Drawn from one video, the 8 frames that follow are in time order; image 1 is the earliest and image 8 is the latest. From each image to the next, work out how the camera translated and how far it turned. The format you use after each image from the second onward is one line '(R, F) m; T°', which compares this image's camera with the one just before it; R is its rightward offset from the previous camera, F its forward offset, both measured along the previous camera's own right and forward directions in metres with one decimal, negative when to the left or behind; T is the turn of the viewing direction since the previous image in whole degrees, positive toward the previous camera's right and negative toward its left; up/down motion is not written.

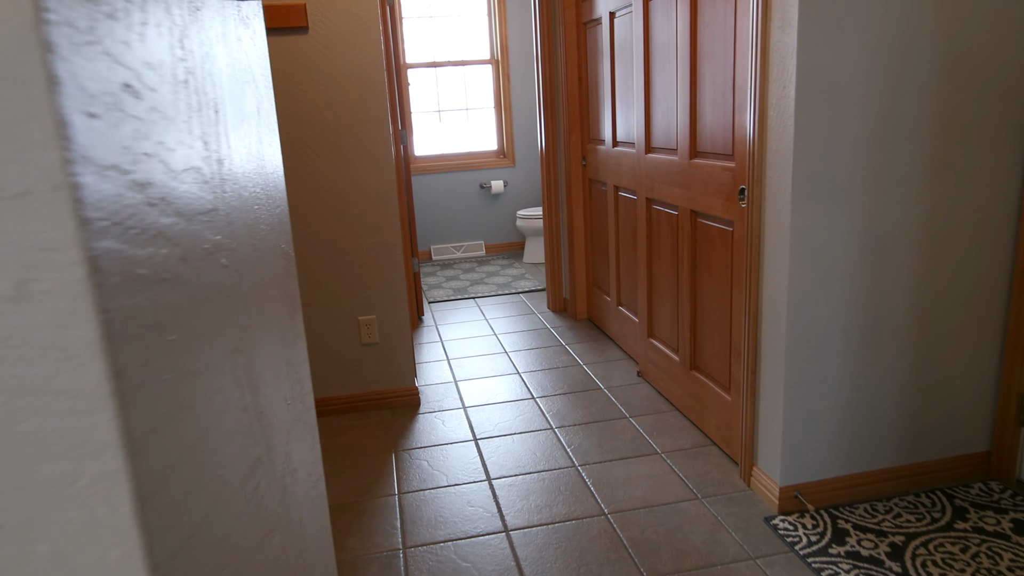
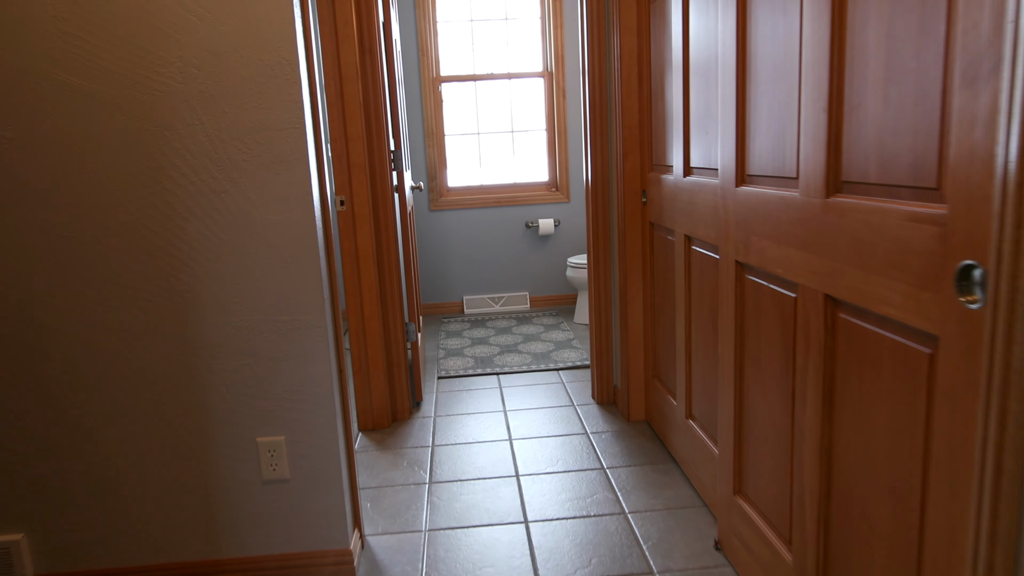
(+0.2, +1.1) m; -7°
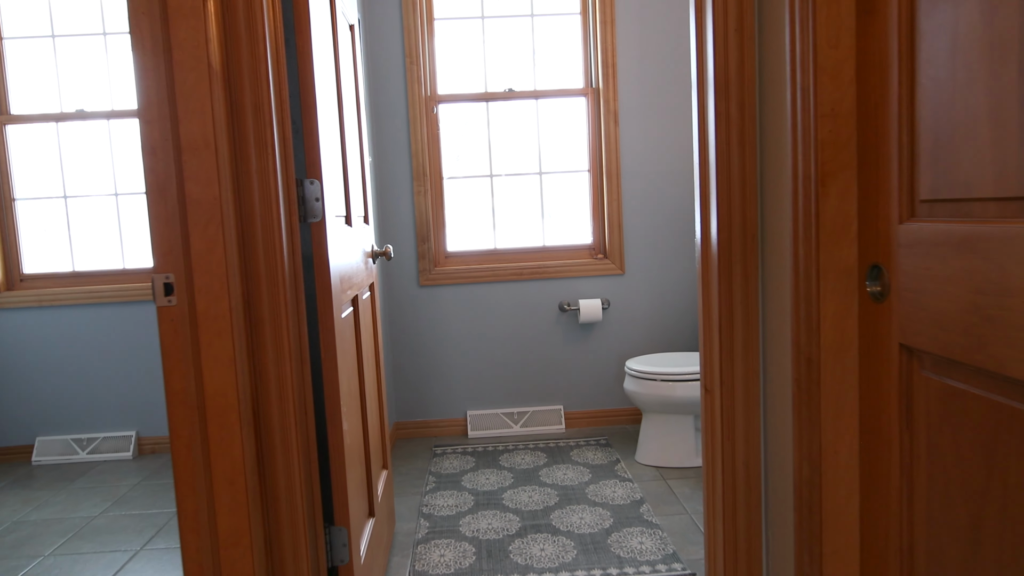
(0.0, +1.4) m; -2°
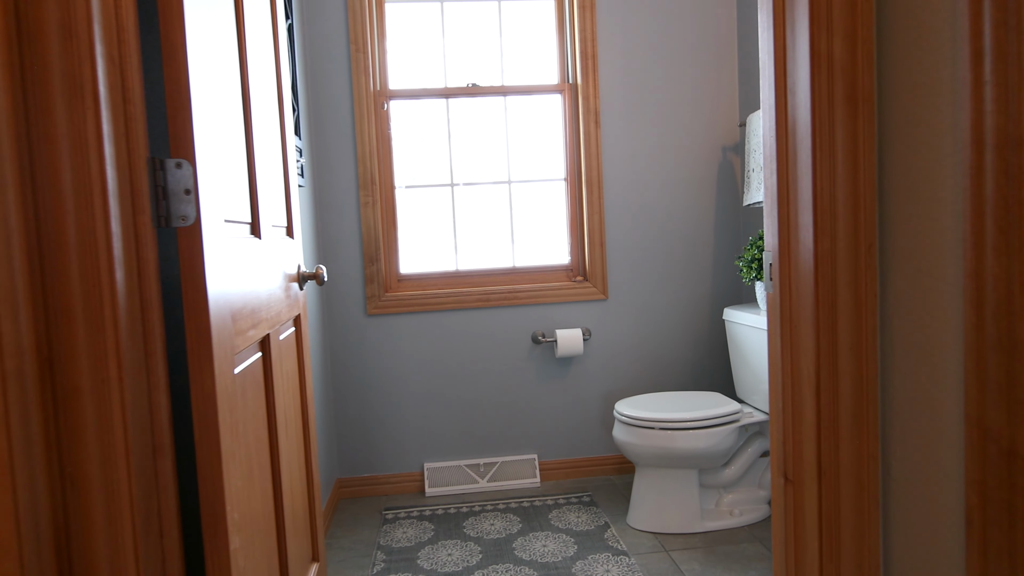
(0.0, +0.5) m; +4°
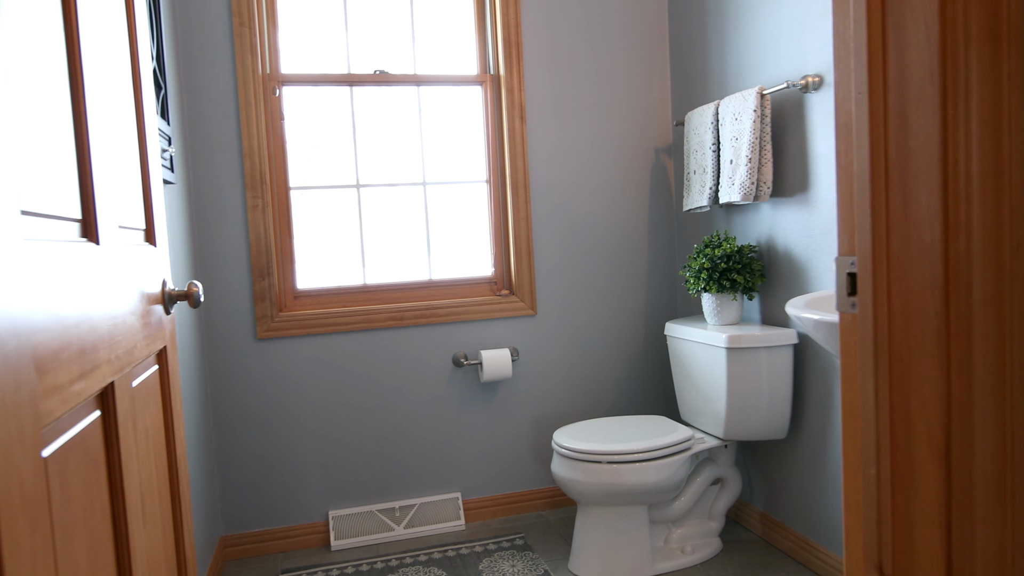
(-0.1, +0.3) m; +8°
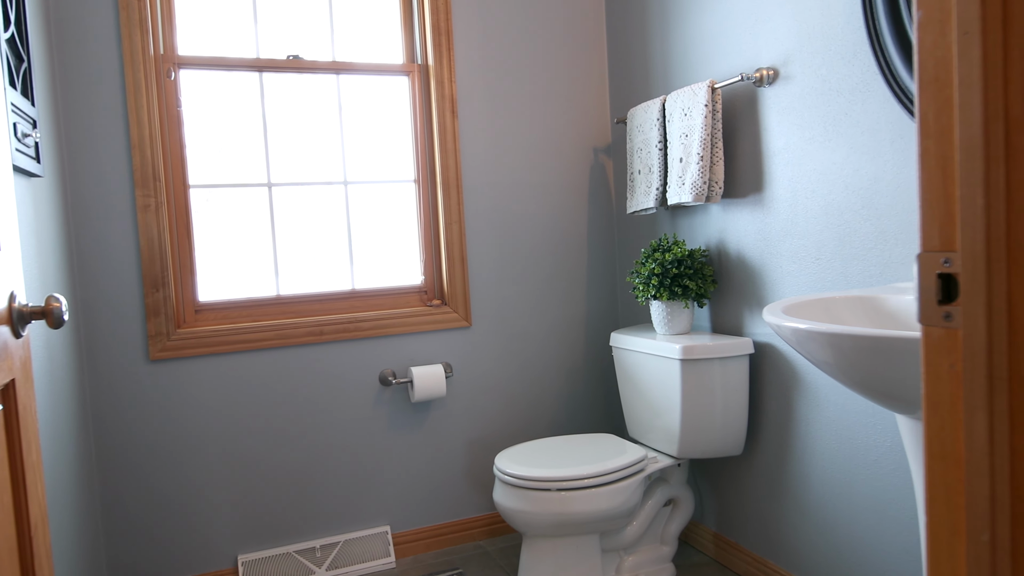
(0.0, +0.2) m; +7°
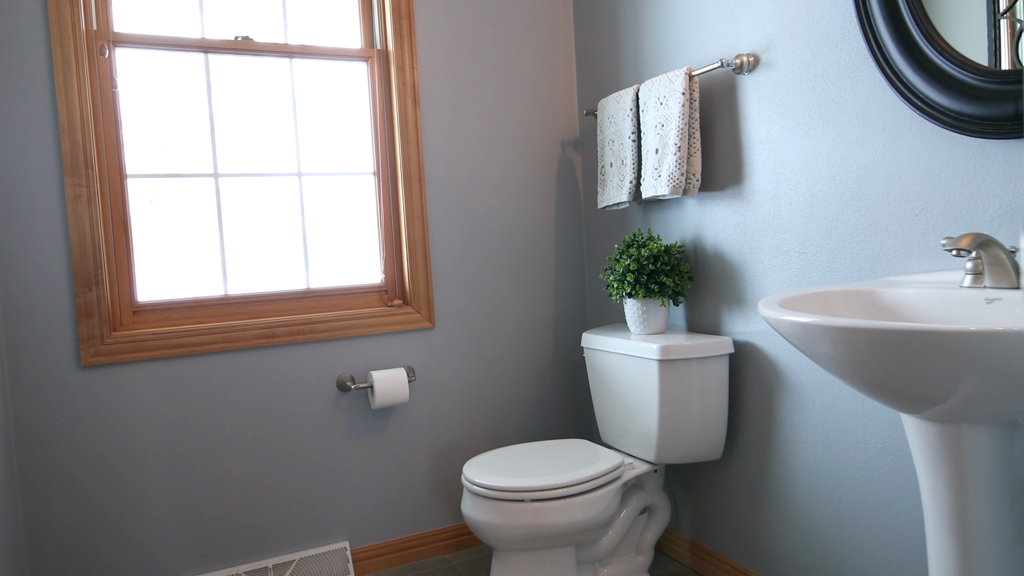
(0.0, +0.1) m; +4°
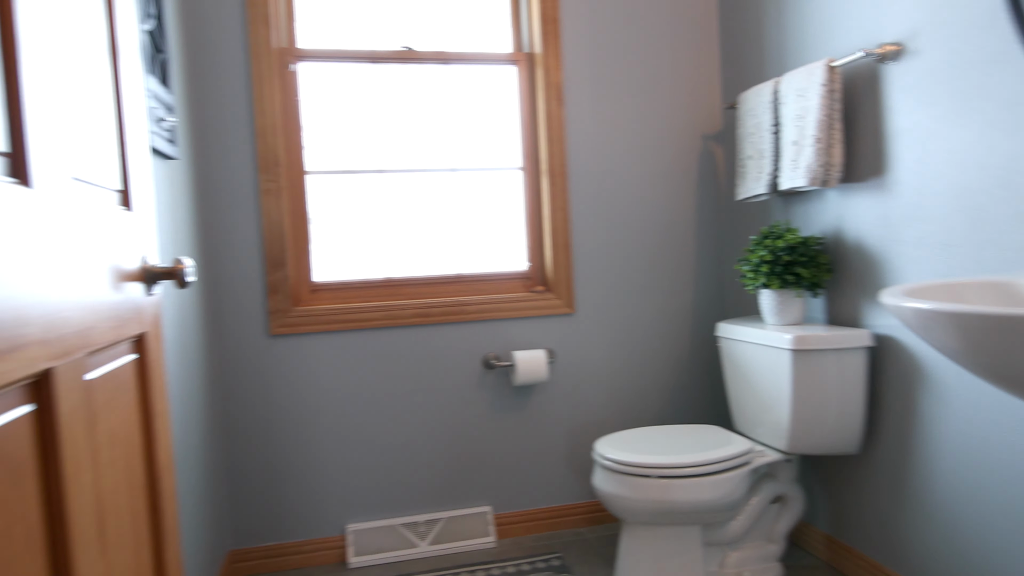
(0.0, -0.1) m; -12°
